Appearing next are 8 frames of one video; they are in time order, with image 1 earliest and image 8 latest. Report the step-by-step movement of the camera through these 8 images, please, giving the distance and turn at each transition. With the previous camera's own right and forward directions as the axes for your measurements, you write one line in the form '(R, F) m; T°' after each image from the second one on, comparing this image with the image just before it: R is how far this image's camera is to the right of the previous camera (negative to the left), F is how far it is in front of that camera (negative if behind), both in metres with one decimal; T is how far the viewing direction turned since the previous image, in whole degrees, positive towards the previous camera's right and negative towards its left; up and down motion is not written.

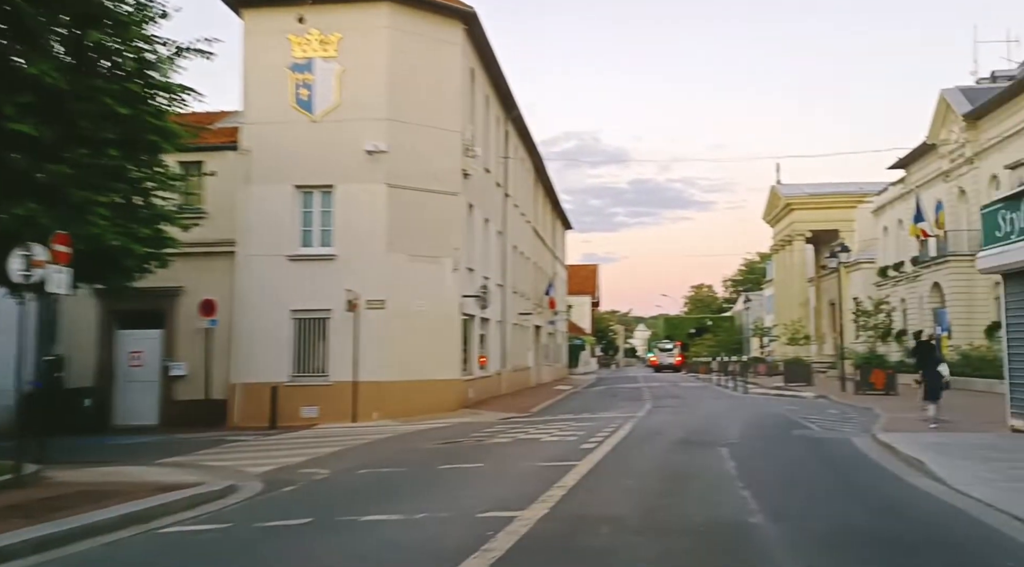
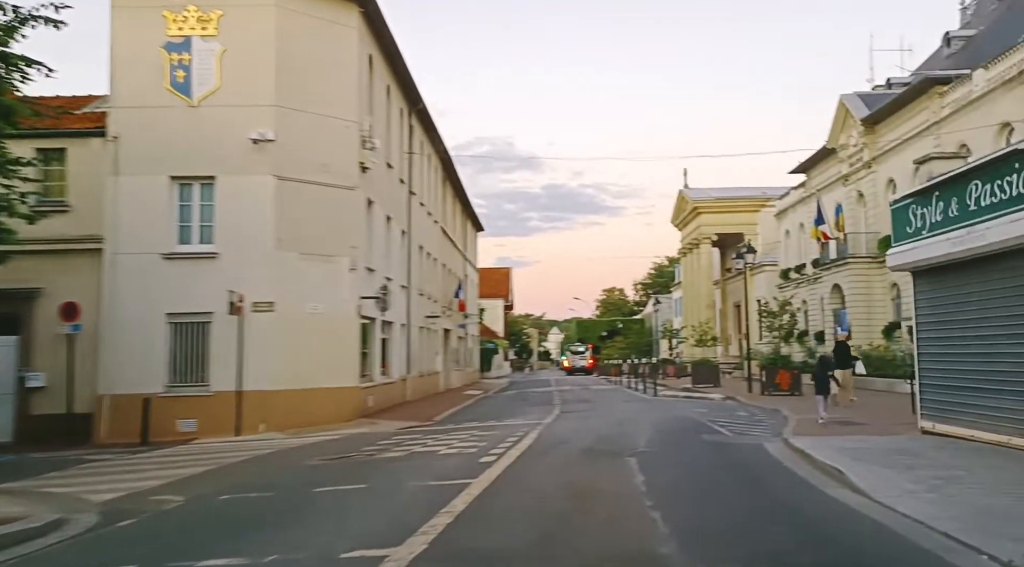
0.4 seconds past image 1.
(+0.3, +1.1) m; +6°
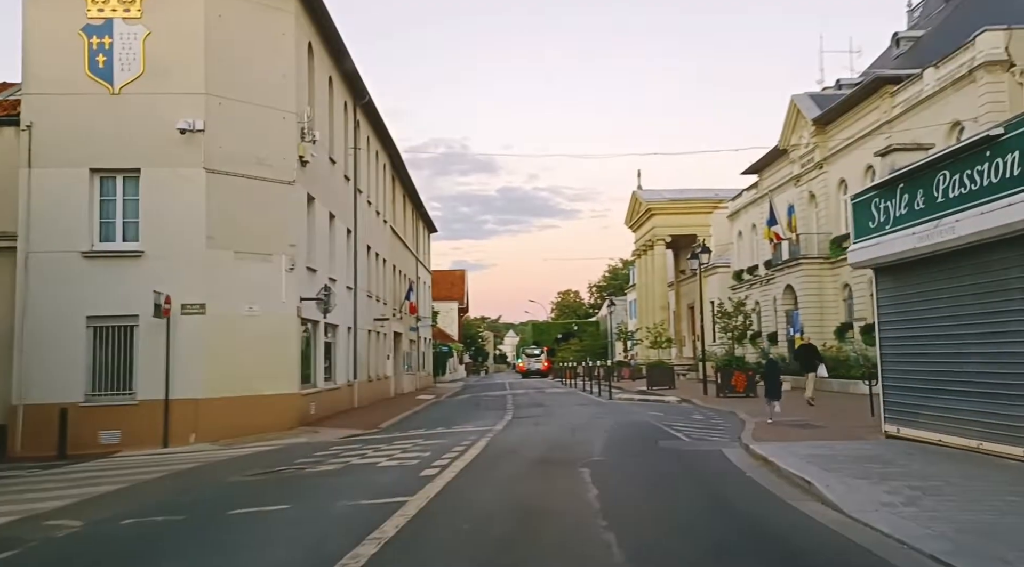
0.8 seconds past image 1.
(+0.2, +0.9) m; +3°
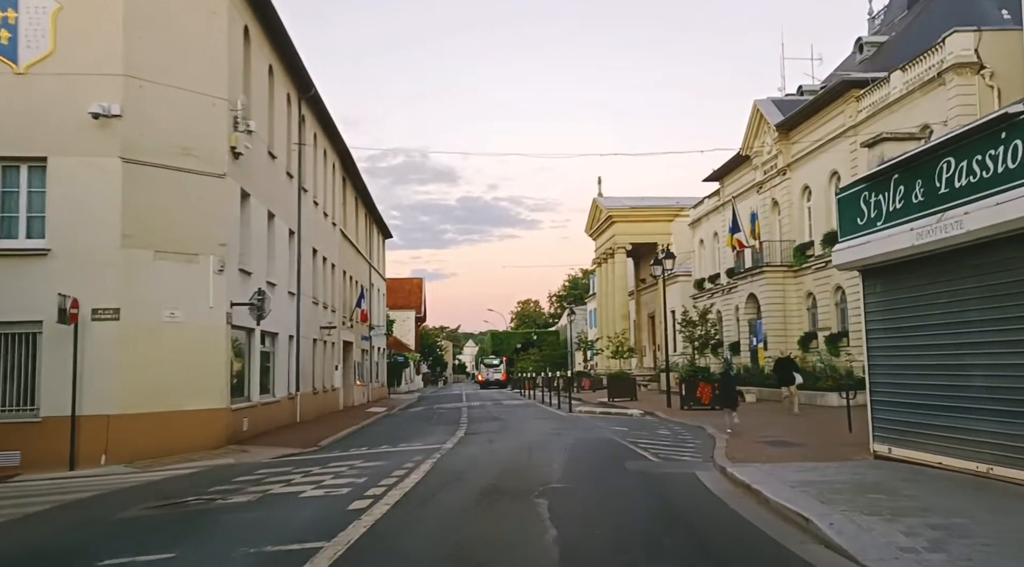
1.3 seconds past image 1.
(+0.2, +1.5) m; +3°
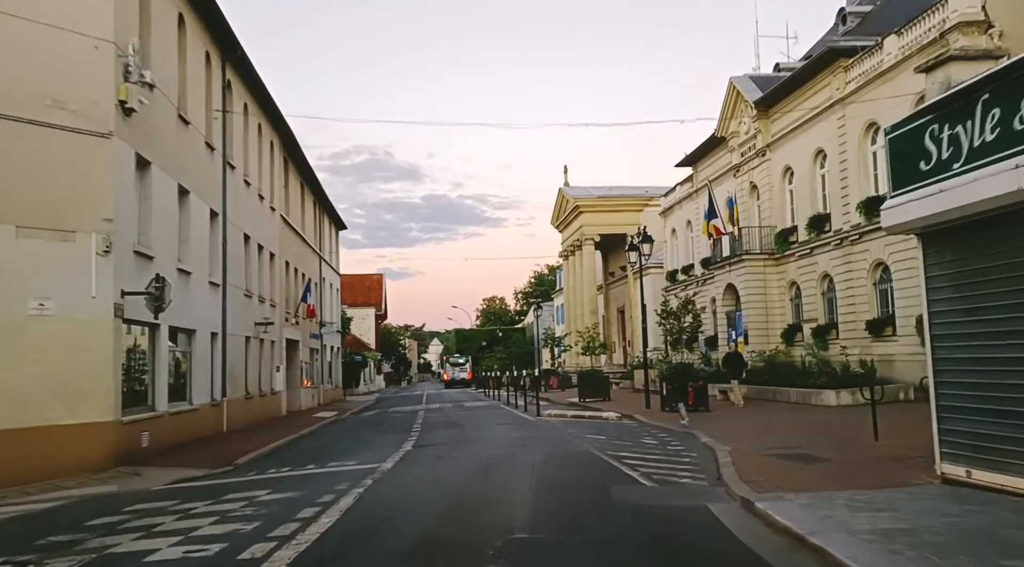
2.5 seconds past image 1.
(+0.2, +3.1) m; +2°
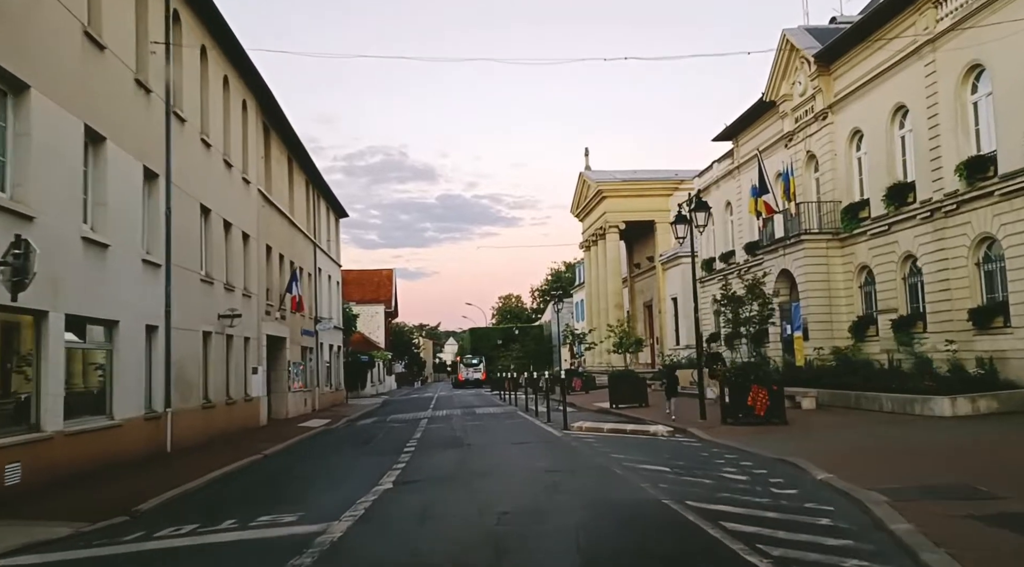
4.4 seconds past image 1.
(-0.1, +5.0) m; -1°
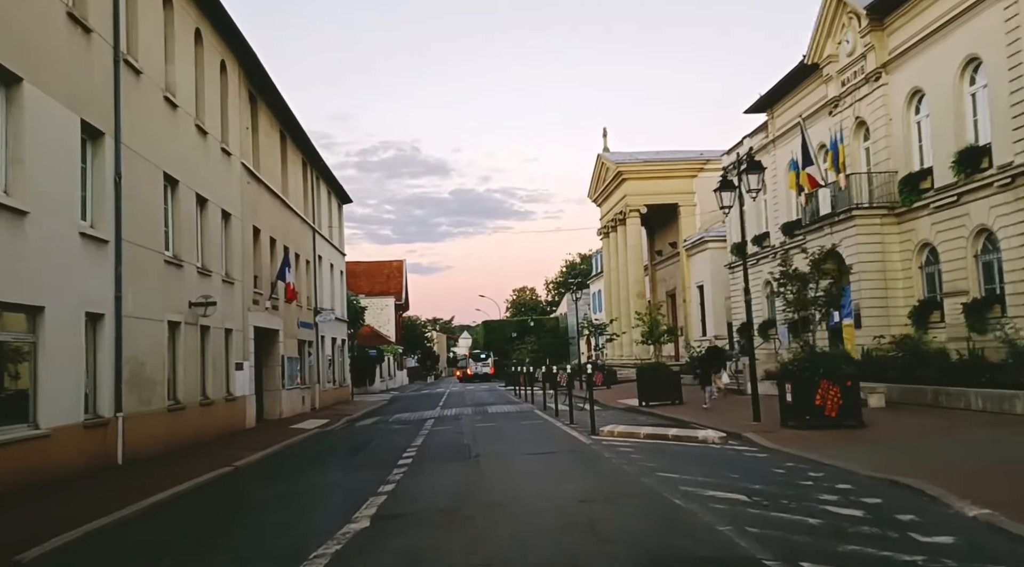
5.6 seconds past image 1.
(-0.1, +3.1) m; -1°
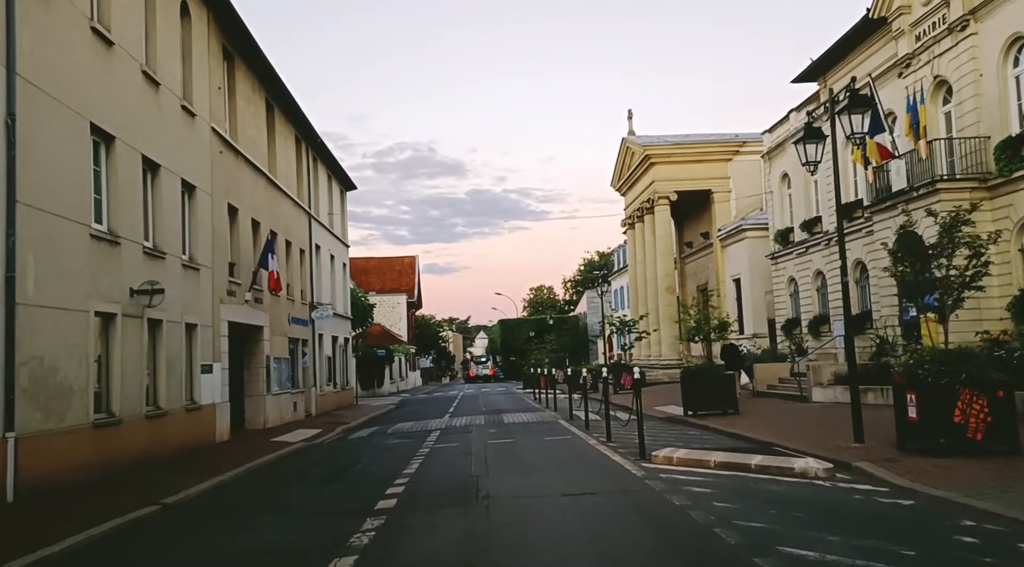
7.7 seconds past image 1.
(-0.1, +3.9) m; -1°
